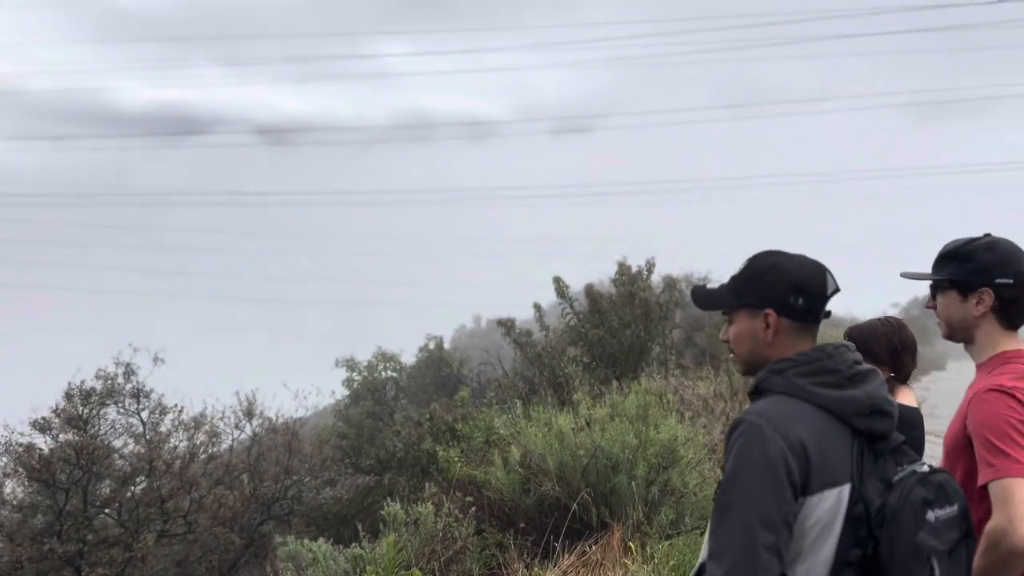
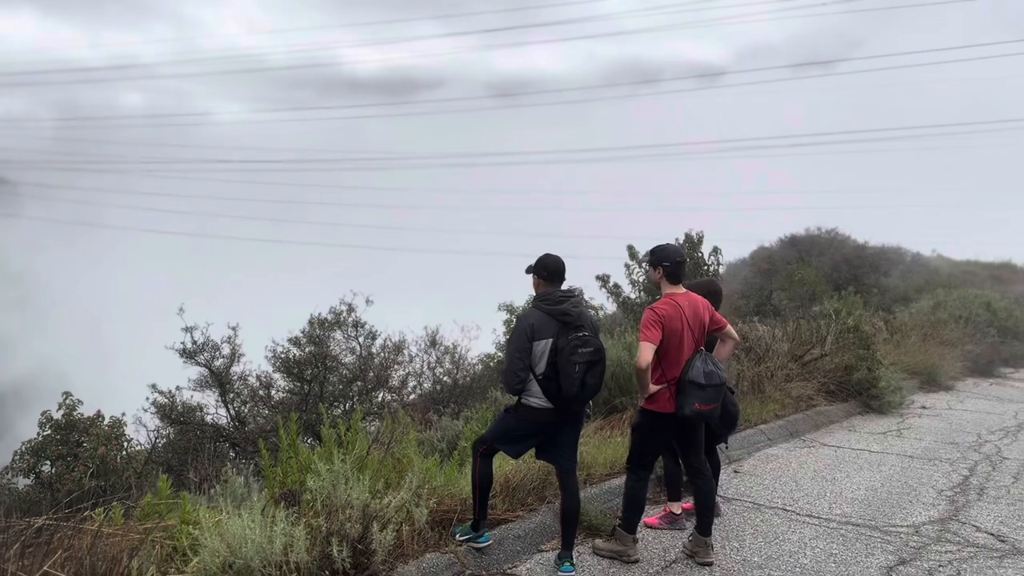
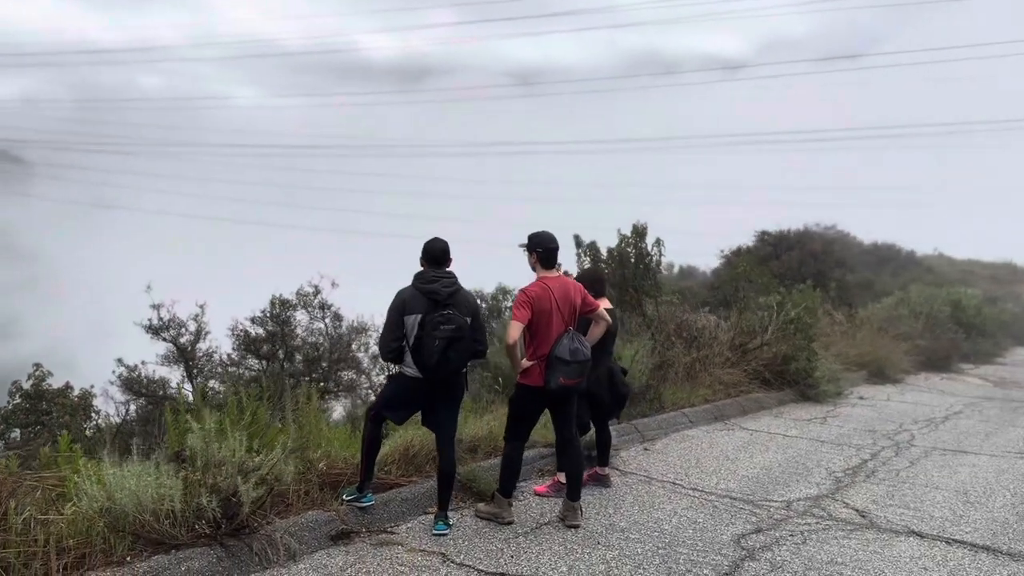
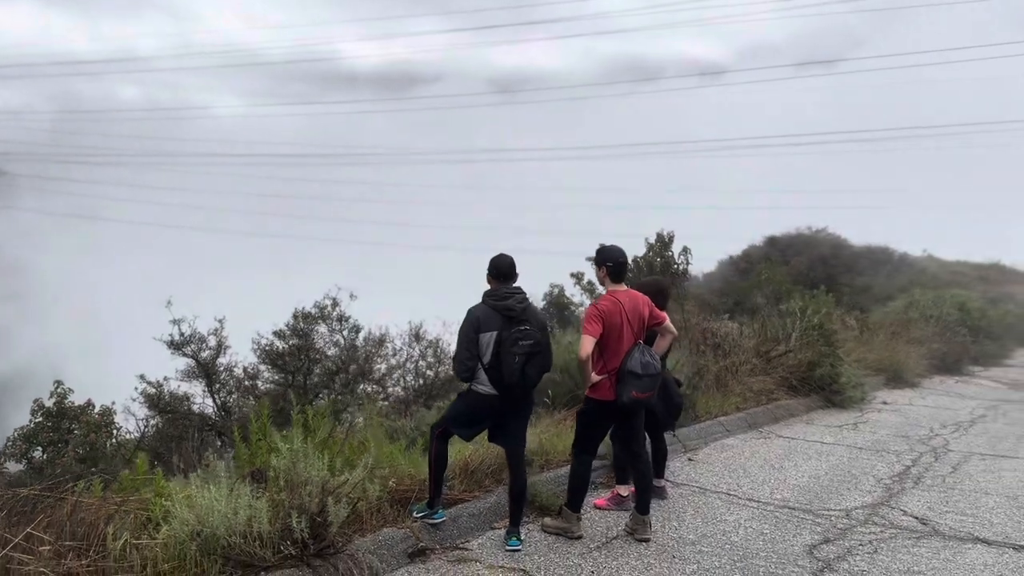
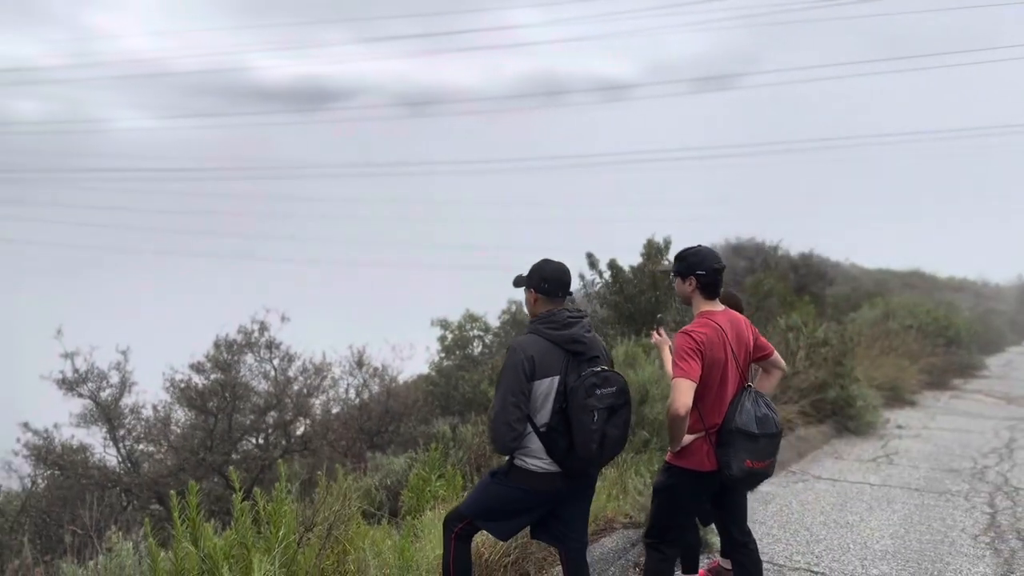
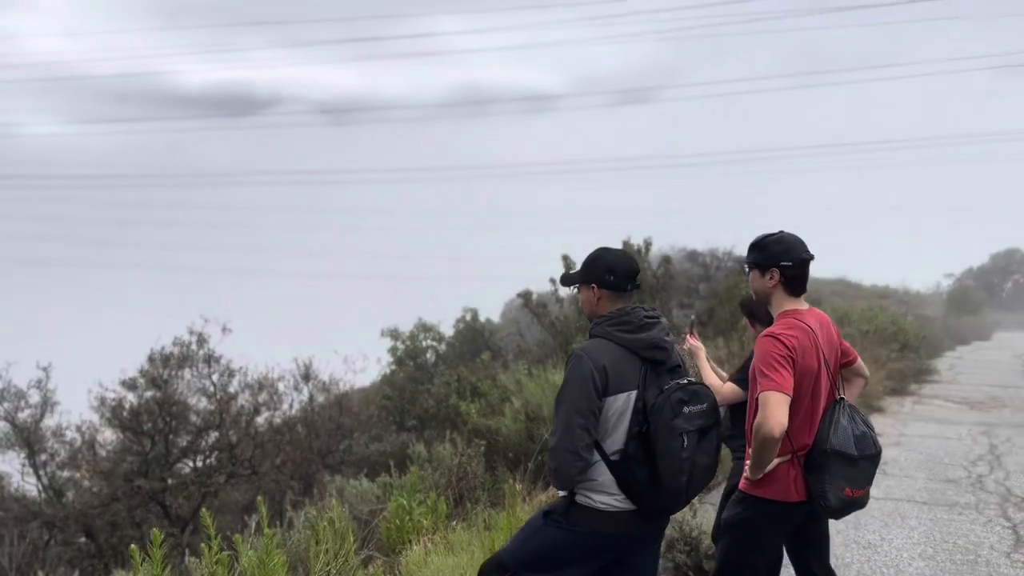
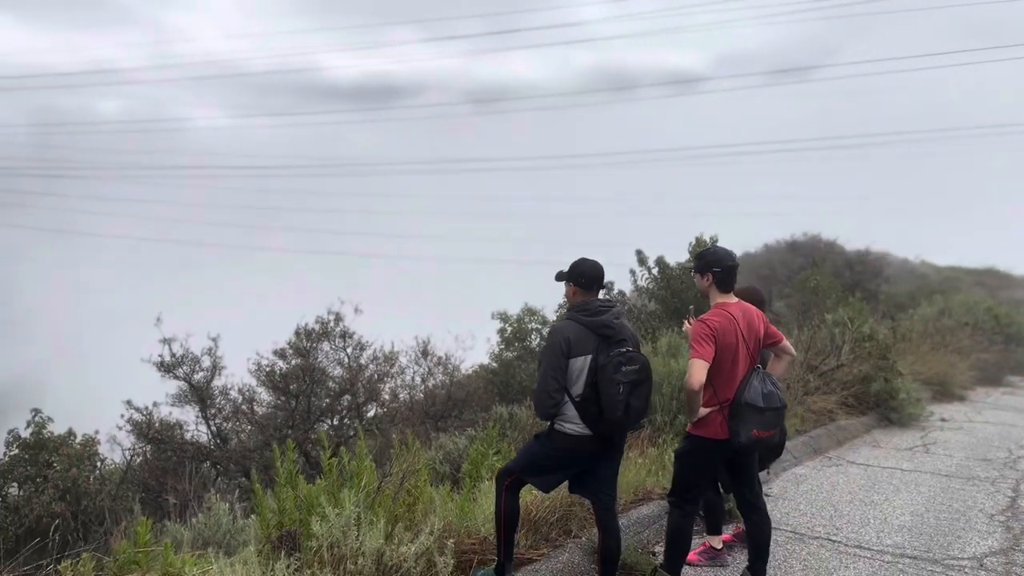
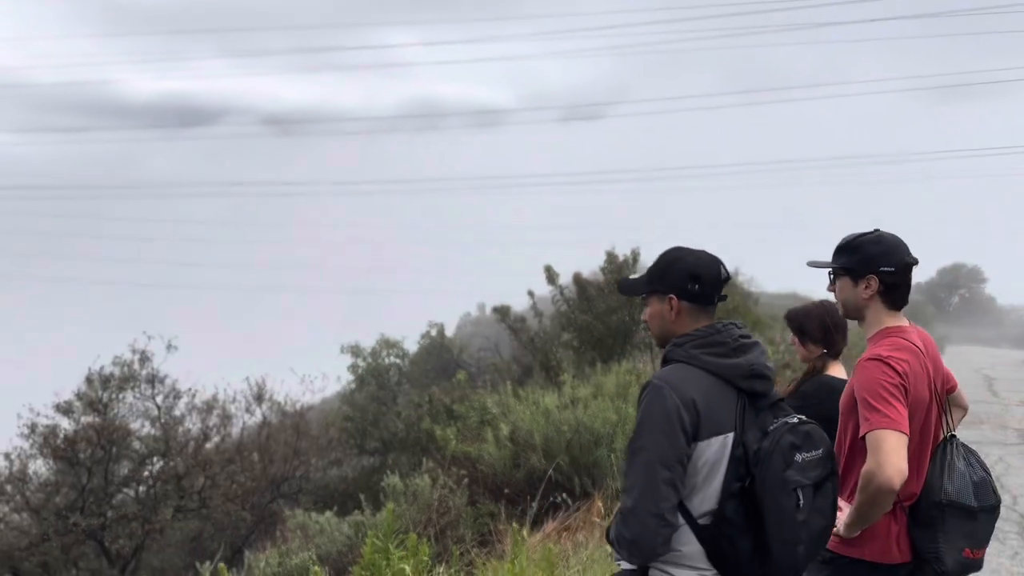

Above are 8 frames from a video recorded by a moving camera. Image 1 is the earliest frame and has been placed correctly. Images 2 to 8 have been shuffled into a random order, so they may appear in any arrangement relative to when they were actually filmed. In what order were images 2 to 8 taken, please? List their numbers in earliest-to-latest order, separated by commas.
8, 6, 5, 7, 2, 4, 3
